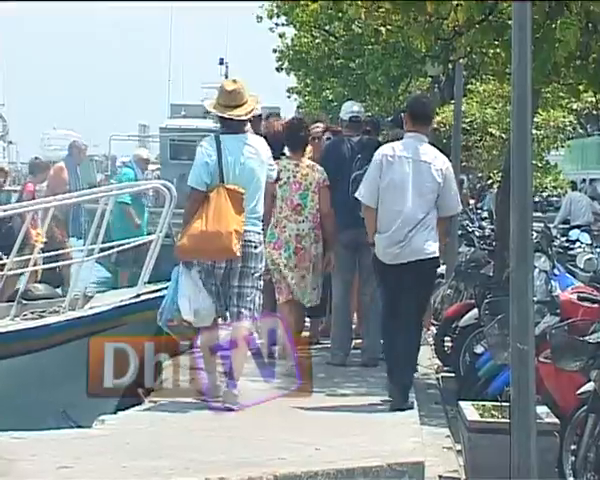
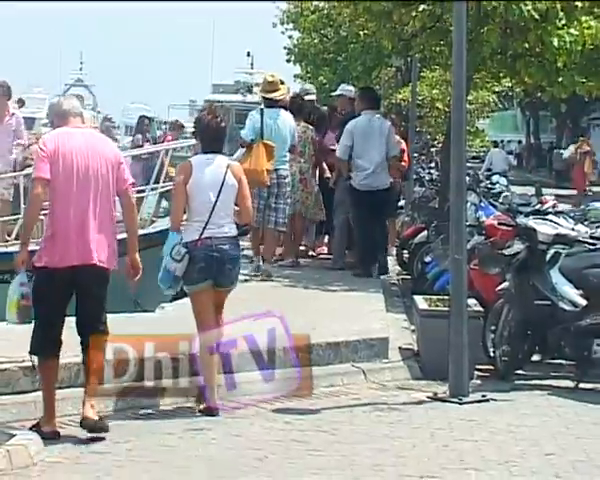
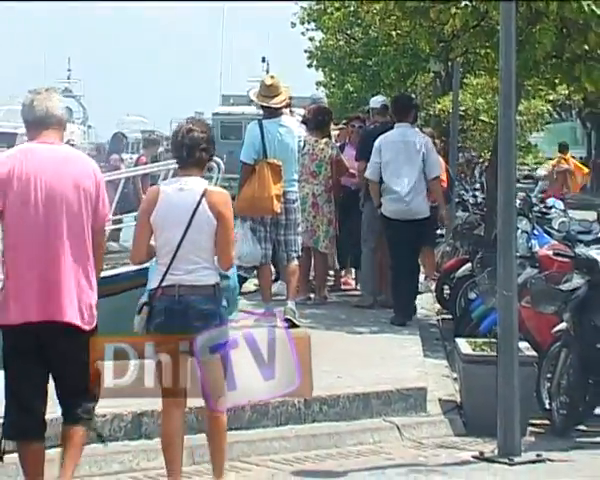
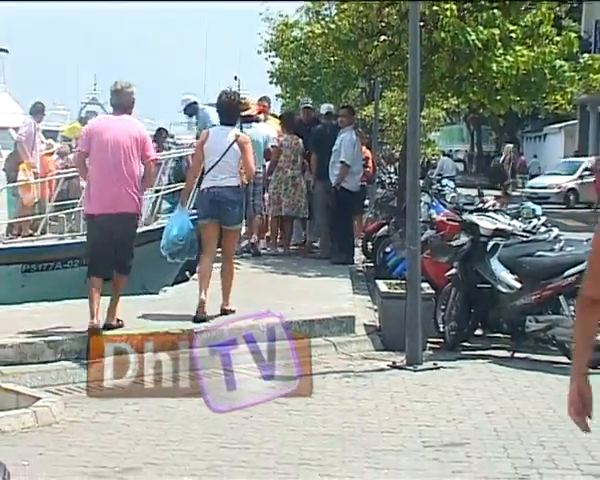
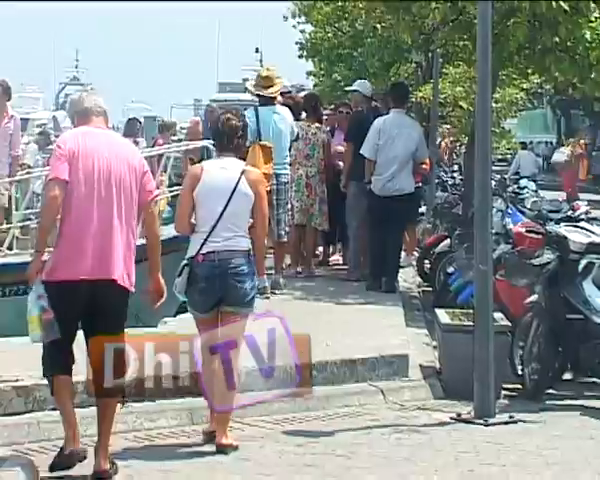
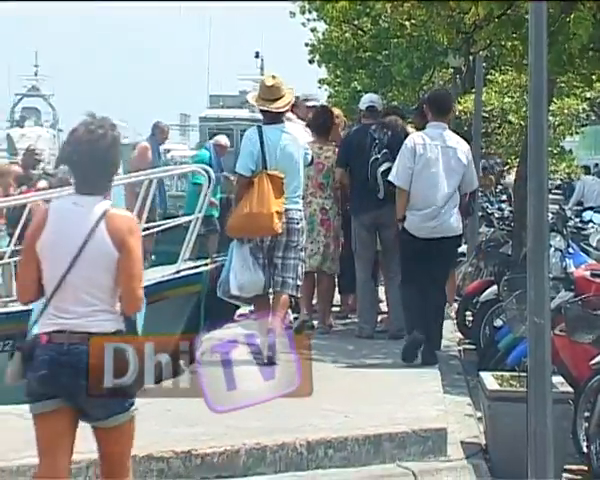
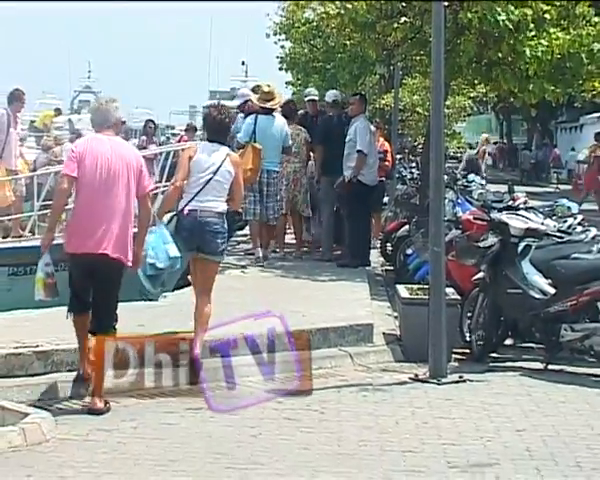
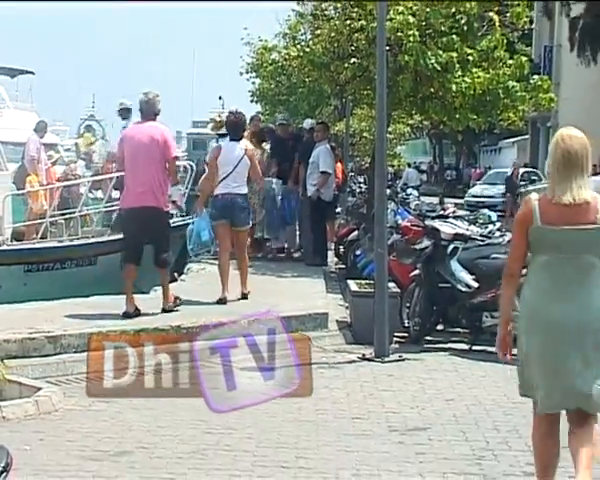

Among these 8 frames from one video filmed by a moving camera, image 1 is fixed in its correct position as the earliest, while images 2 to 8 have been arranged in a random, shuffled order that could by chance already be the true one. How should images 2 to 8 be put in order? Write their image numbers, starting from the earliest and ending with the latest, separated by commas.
6, 3, 5, 2, 7, 4, 8
